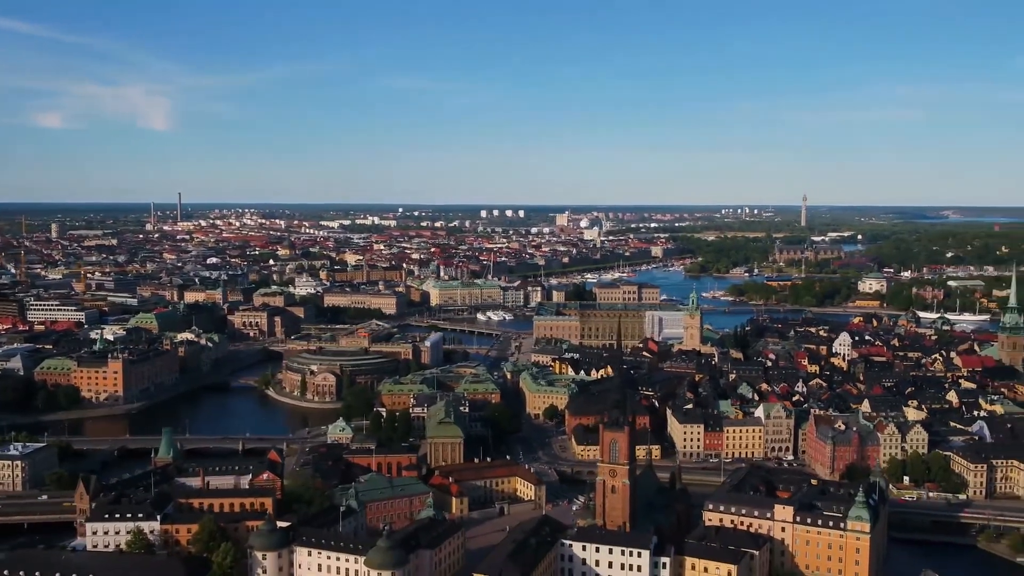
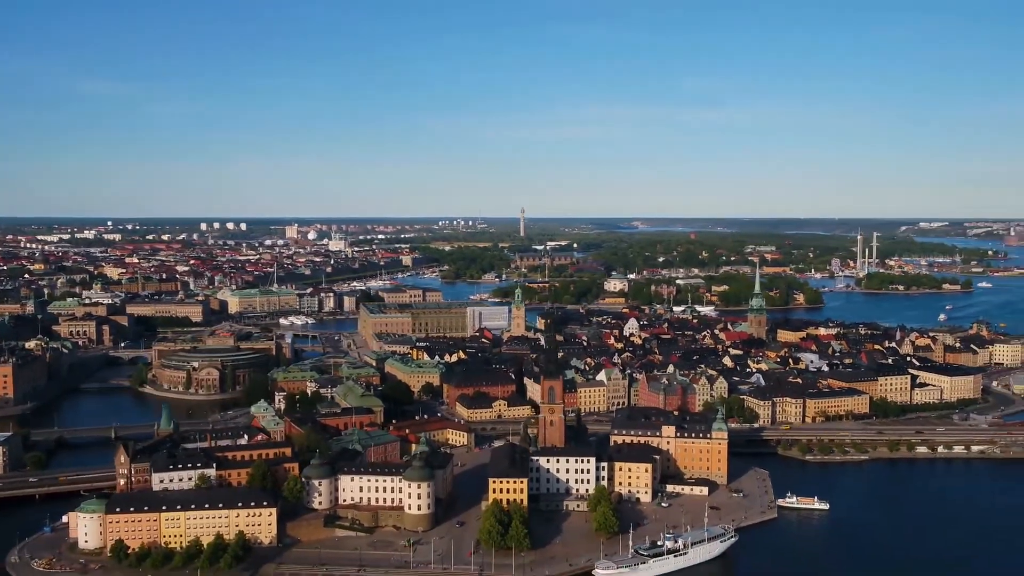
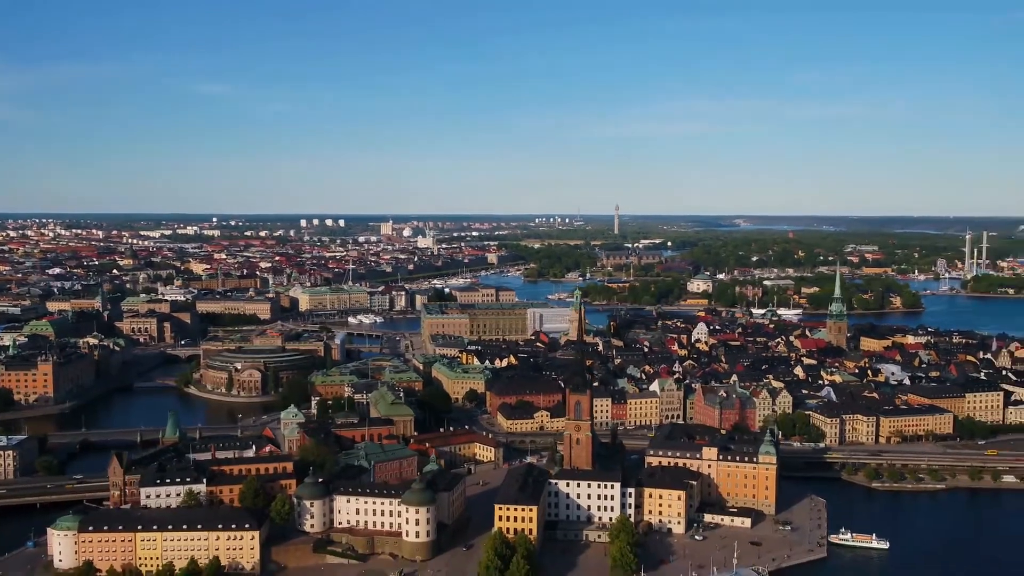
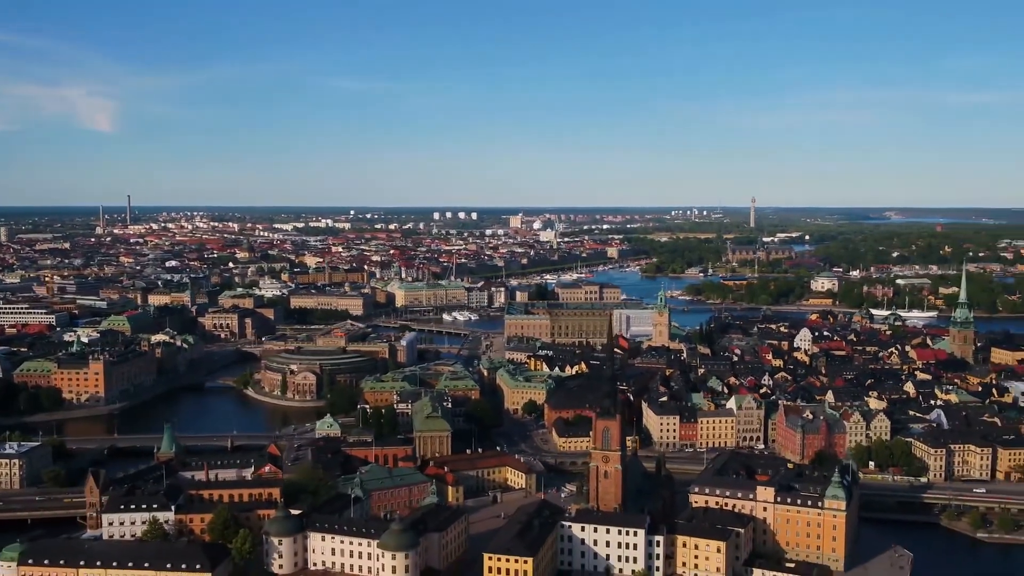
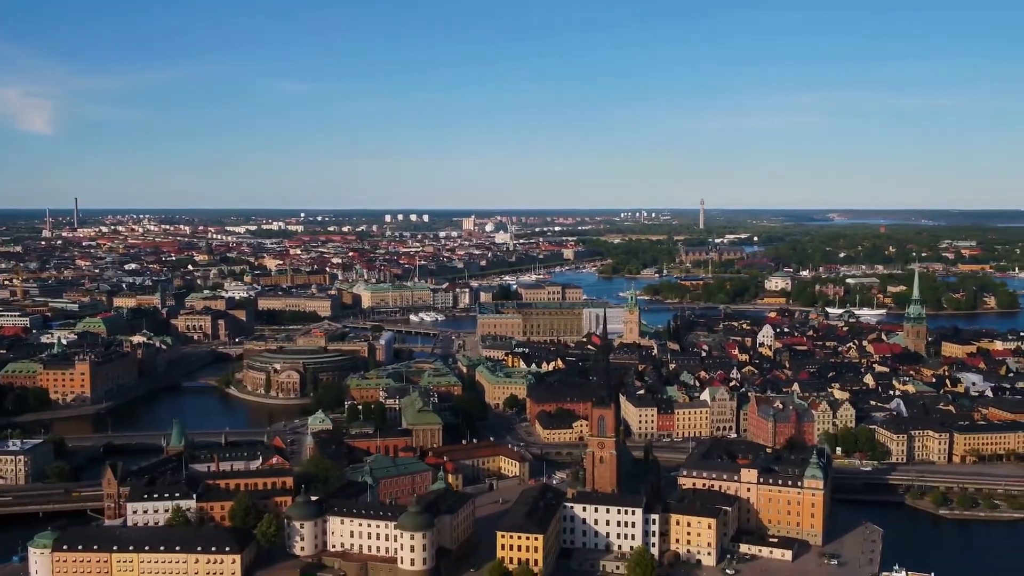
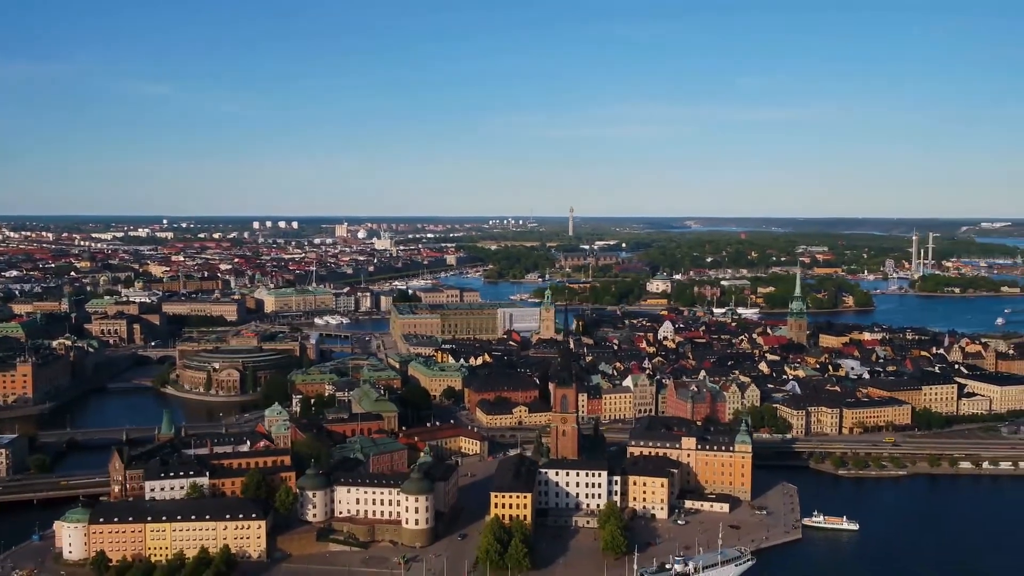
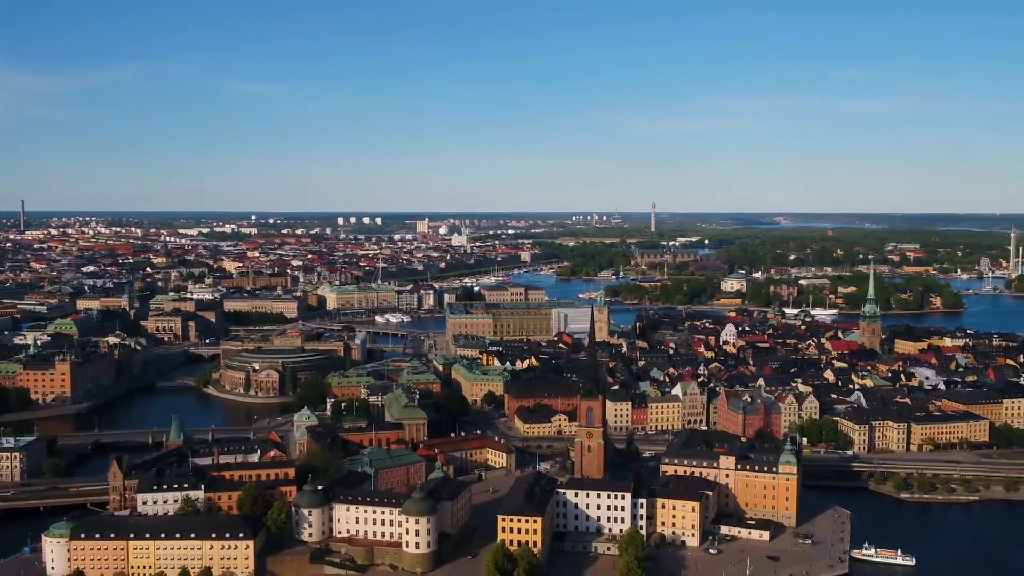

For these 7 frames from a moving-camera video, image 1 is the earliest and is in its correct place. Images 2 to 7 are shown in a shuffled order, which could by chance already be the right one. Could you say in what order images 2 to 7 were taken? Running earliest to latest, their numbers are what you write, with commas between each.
4, 5, 7, 3, 6, 2
